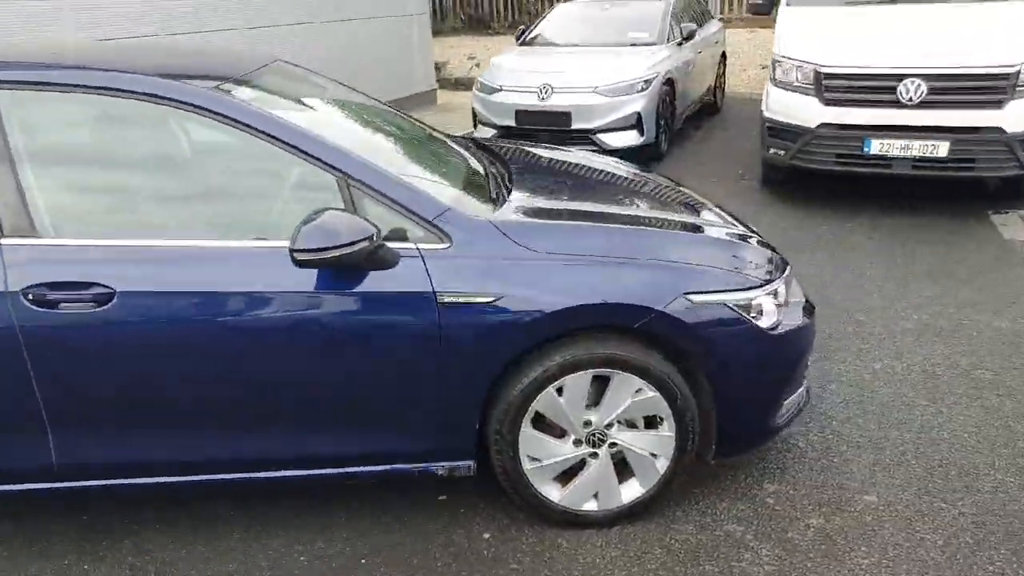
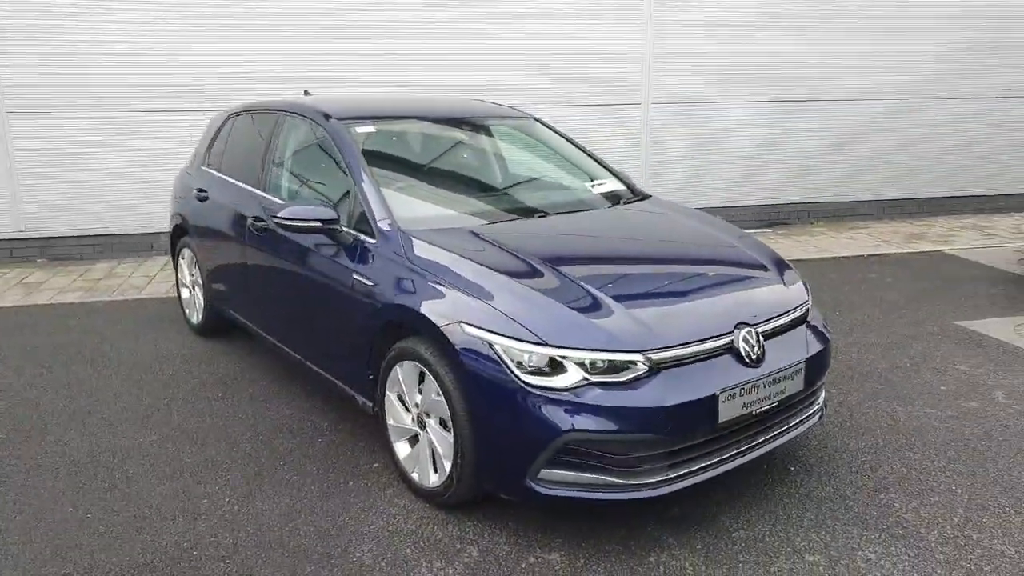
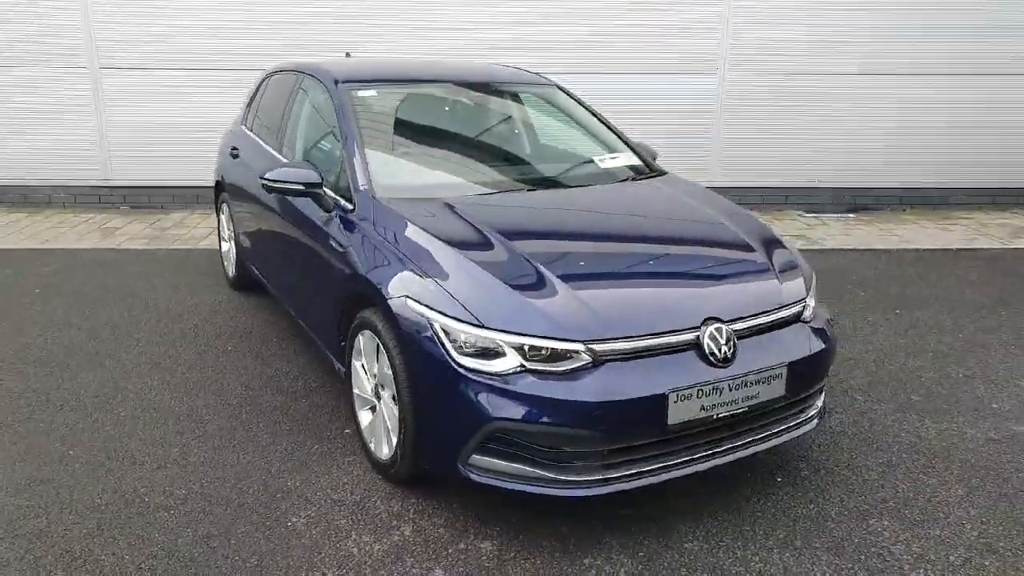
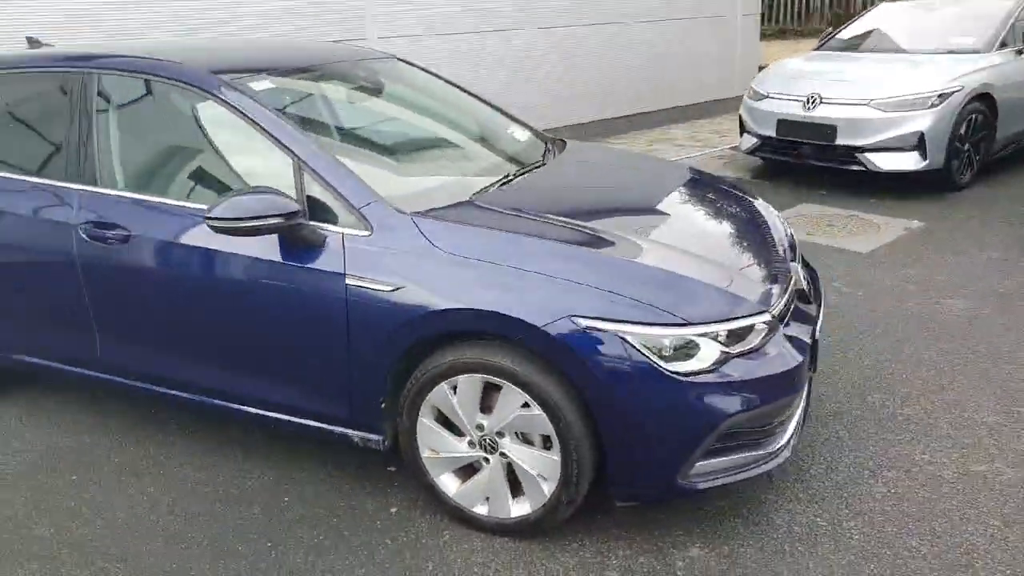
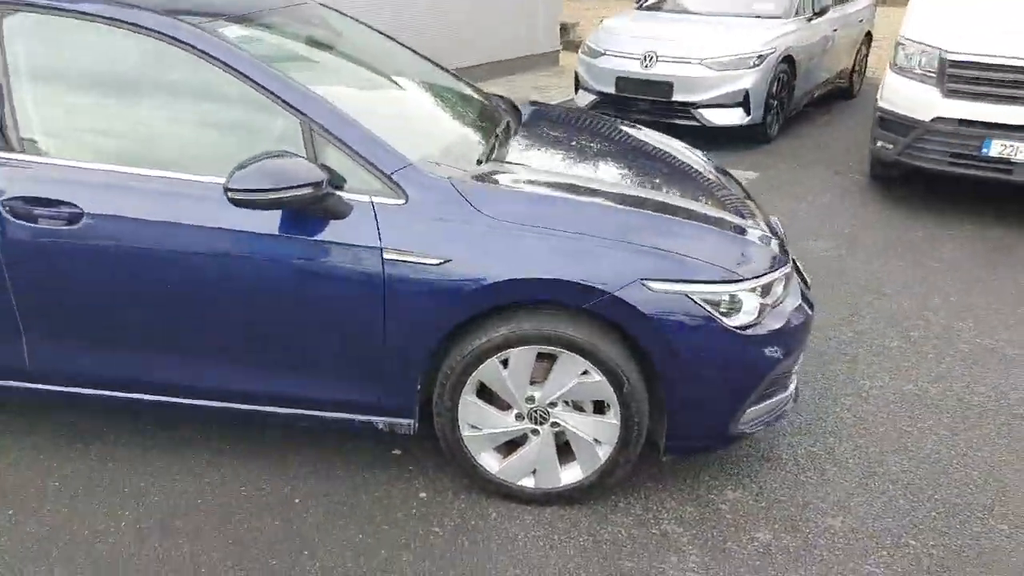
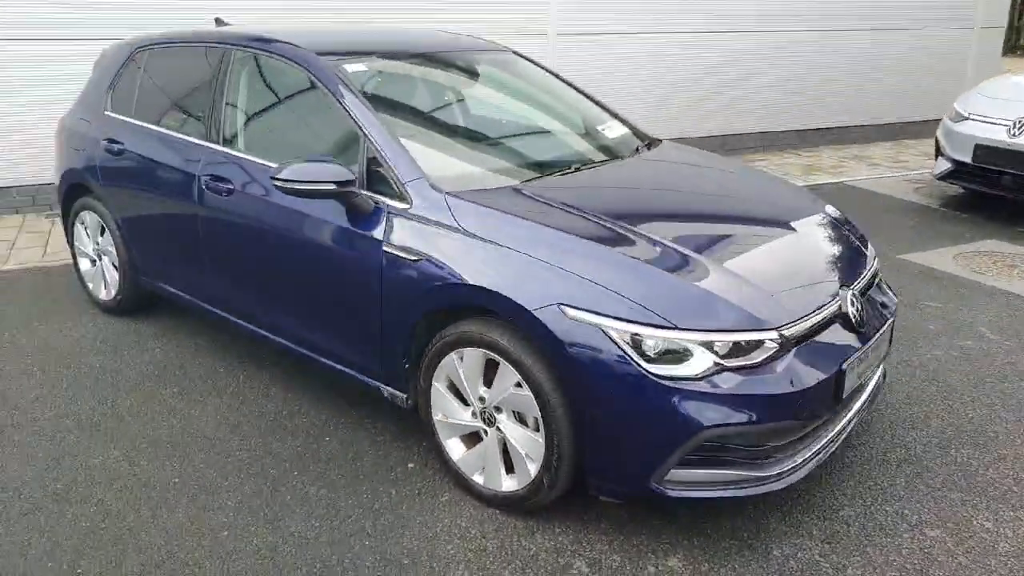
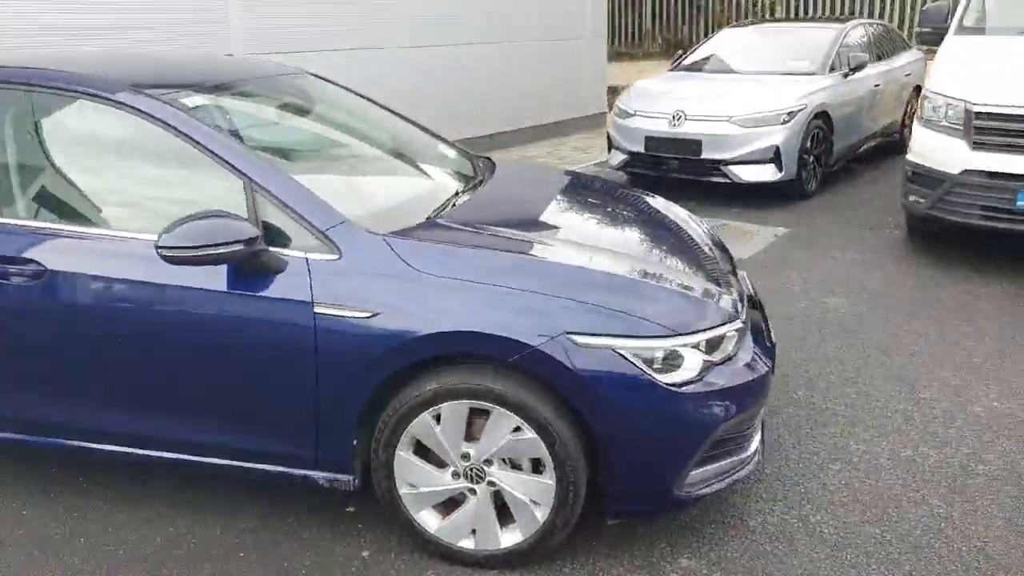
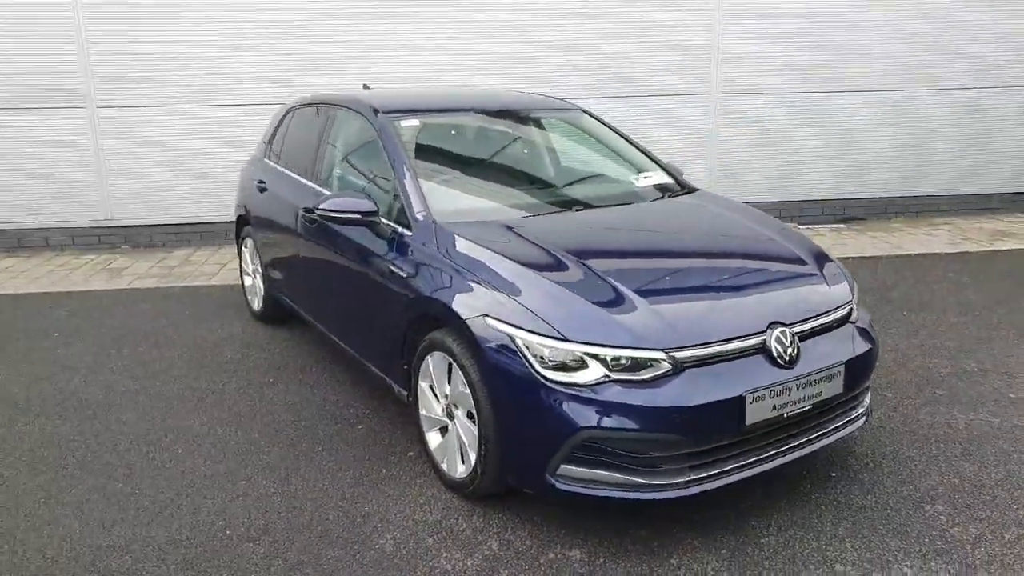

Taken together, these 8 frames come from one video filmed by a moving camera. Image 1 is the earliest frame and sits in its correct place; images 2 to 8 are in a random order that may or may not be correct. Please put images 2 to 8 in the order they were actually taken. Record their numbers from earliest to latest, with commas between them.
5, 7, 4, 6, 3, 8, 2
